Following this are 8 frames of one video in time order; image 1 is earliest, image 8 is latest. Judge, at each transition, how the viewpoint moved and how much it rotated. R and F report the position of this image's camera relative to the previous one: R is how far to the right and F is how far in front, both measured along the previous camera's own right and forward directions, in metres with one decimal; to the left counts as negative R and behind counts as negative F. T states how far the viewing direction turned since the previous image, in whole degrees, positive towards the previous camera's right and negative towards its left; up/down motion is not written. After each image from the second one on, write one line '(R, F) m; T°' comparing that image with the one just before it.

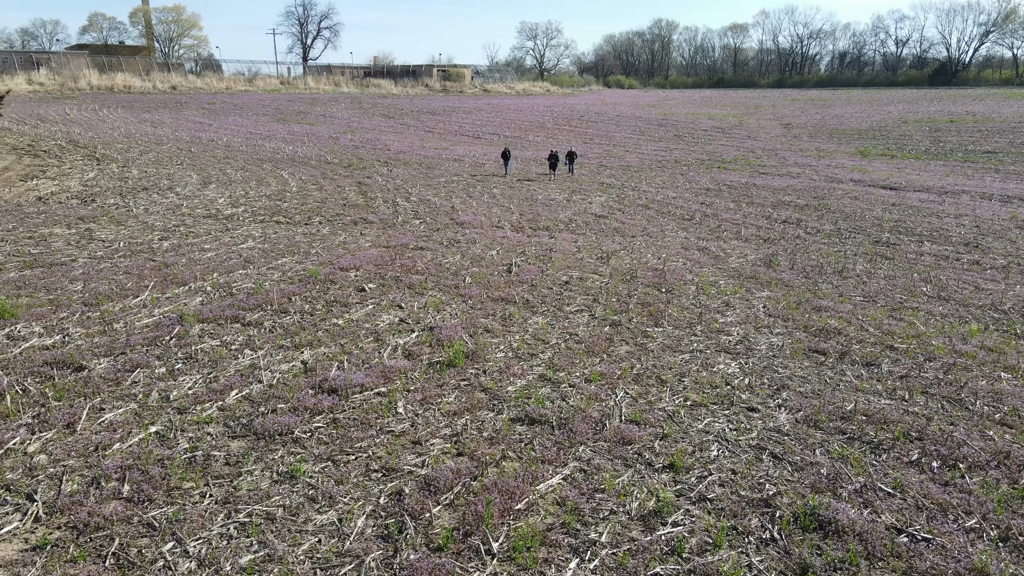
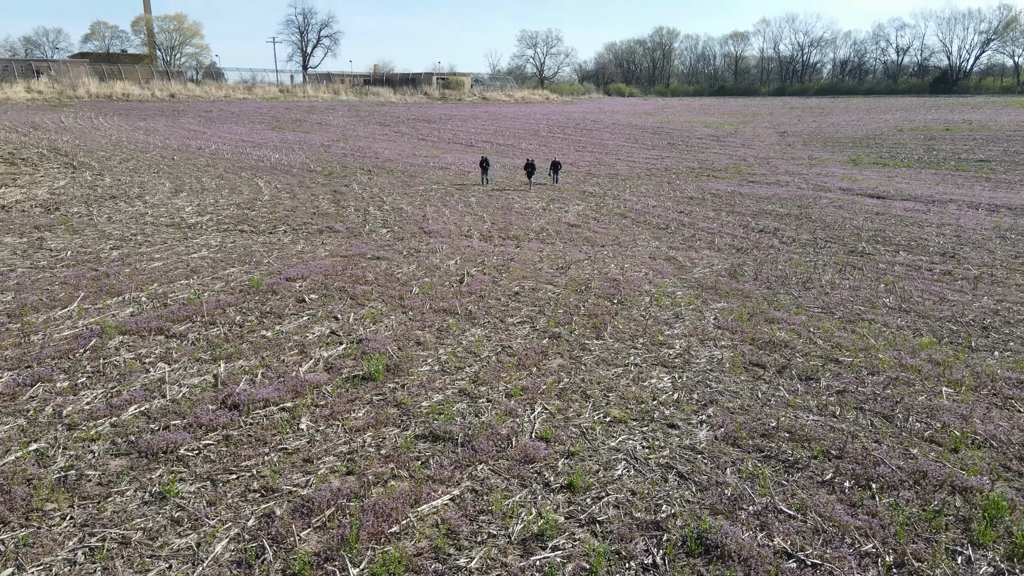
(+0.6, +0.1) m; 0°
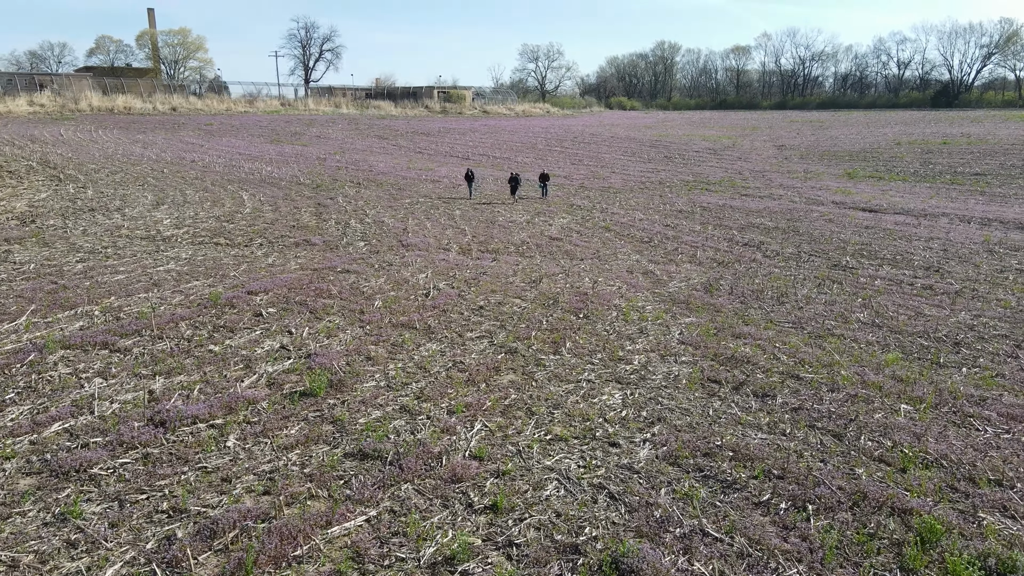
(+0.4, +0.1) m; 0°
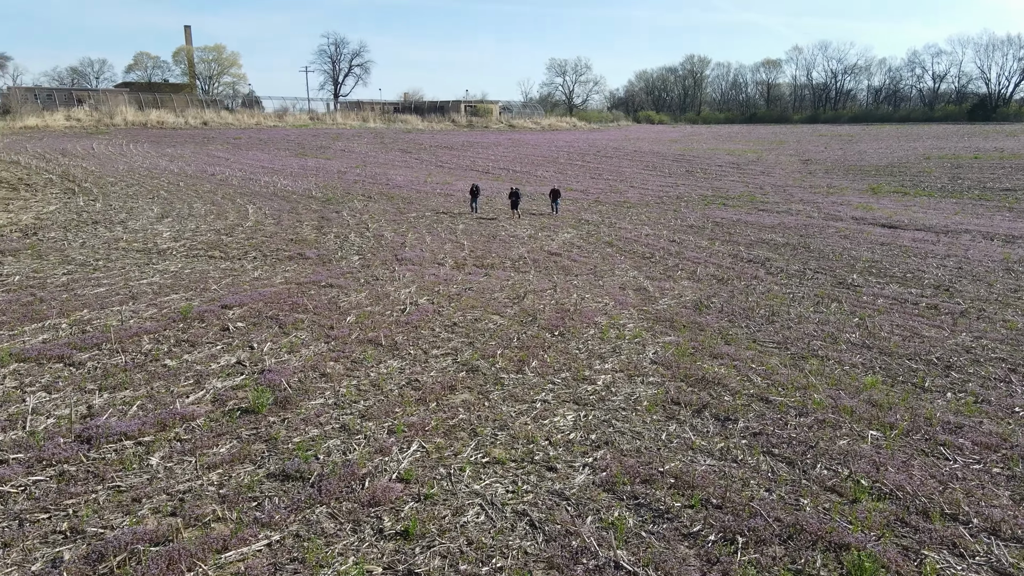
(+0.6, +0.1) m; -2°
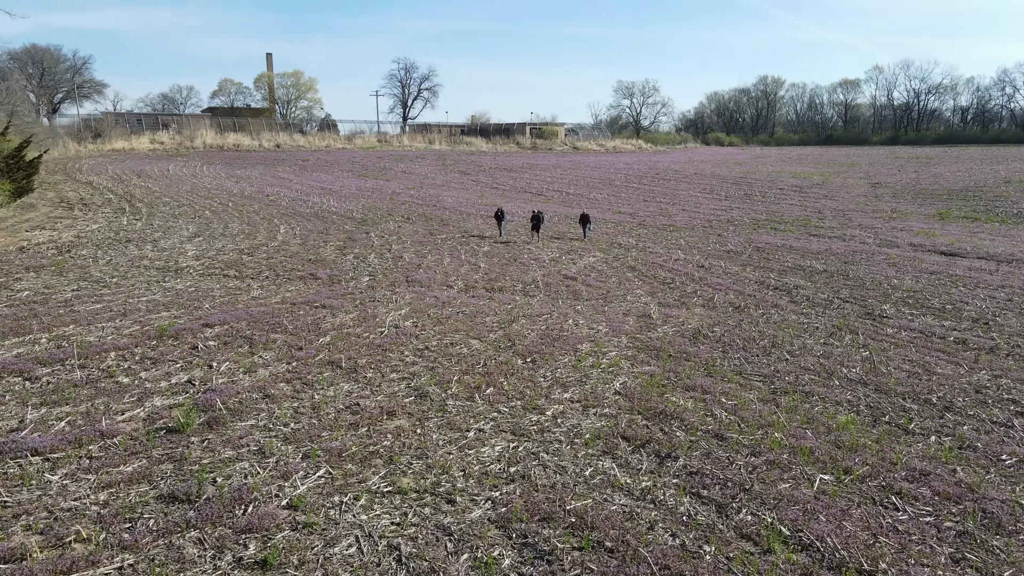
(+1.0, +0.1) m; -6°
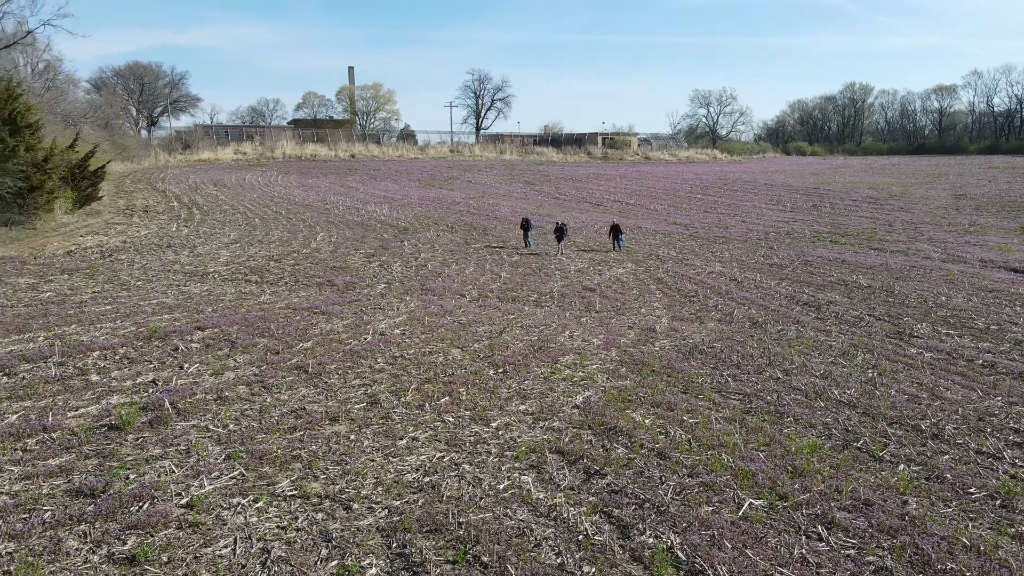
(+1.1, +0.1) m; -6°
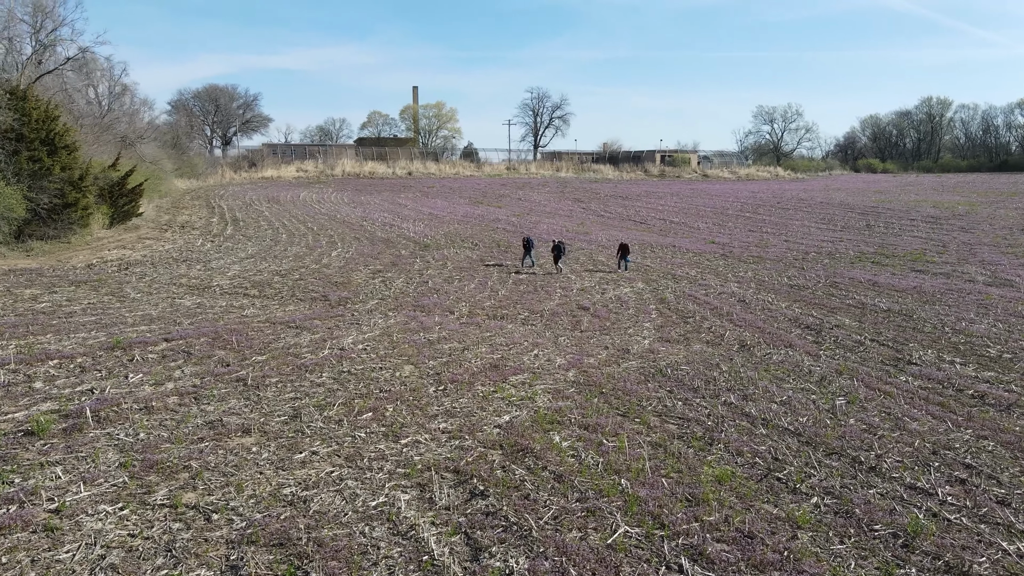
(+1.3, +0.1) m; -5°
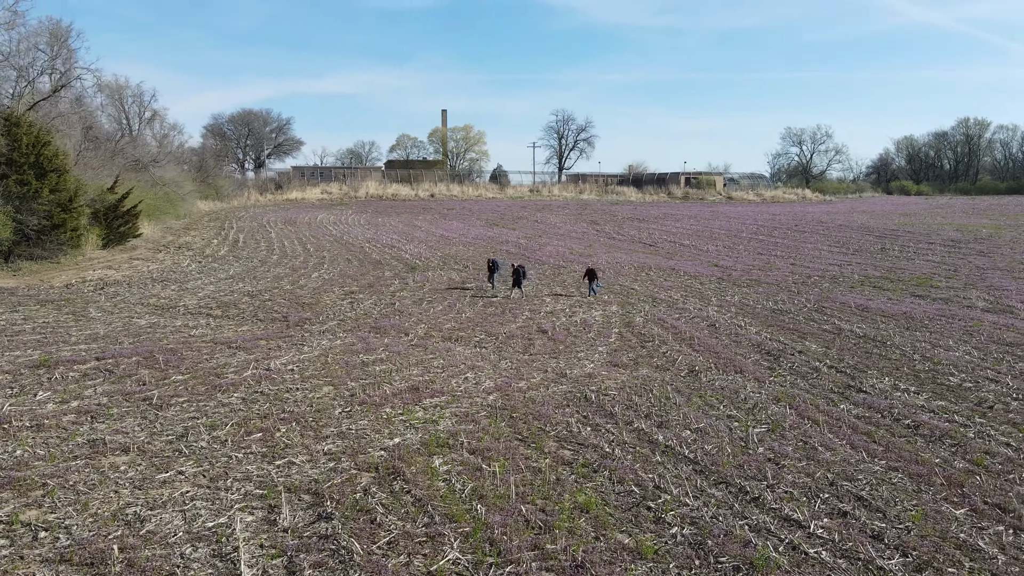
(+1.4, 0.0) m; -3°
